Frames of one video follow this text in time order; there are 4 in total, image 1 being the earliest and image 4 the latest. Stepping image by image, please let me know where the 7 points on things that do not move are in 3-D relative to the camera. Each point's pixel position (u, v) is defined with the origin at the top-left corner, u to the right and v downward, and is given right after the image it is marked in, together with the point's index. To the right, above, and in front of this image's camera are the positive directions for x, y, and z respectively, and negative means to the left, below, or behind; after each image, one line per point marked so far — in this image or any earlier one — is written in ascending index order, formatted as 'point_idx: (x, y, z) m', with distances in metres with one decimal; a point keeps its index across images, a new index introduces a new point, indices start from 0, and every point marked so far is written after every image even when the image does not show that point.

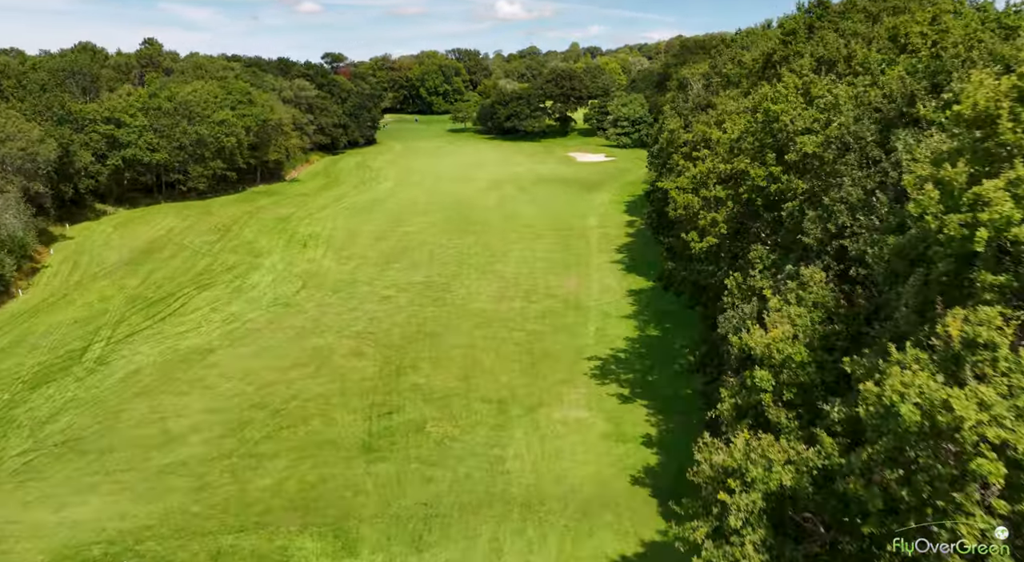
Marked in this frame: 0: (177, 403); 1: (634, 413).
0: (-10.1, -3.7, +18.6) m
1: (+3.5, -3.8, +17.9) m
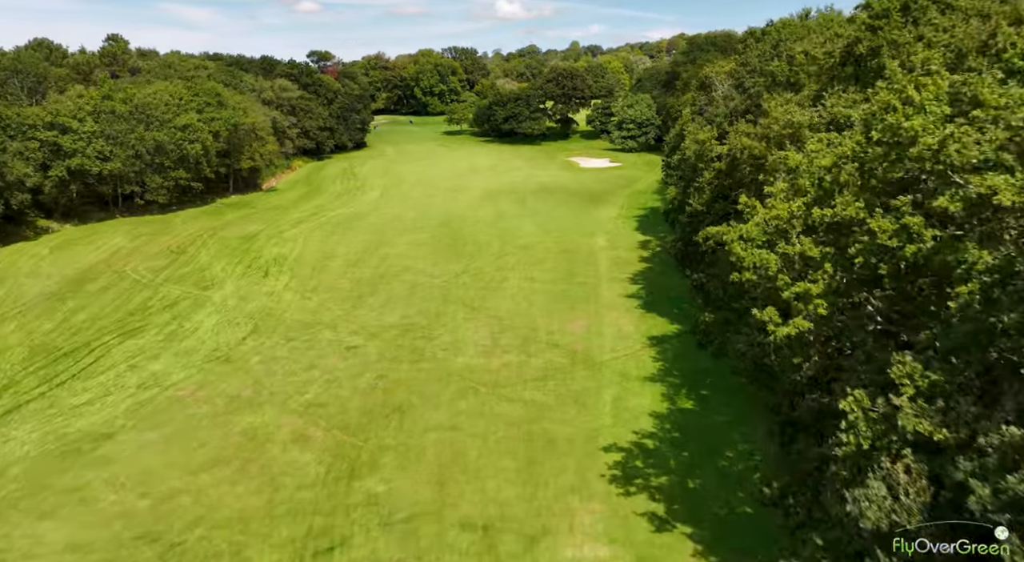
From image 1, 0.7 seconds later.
0: (-10.3, -5.4, +13.3) m
1: (+3.3, -5.5, +12.6) m
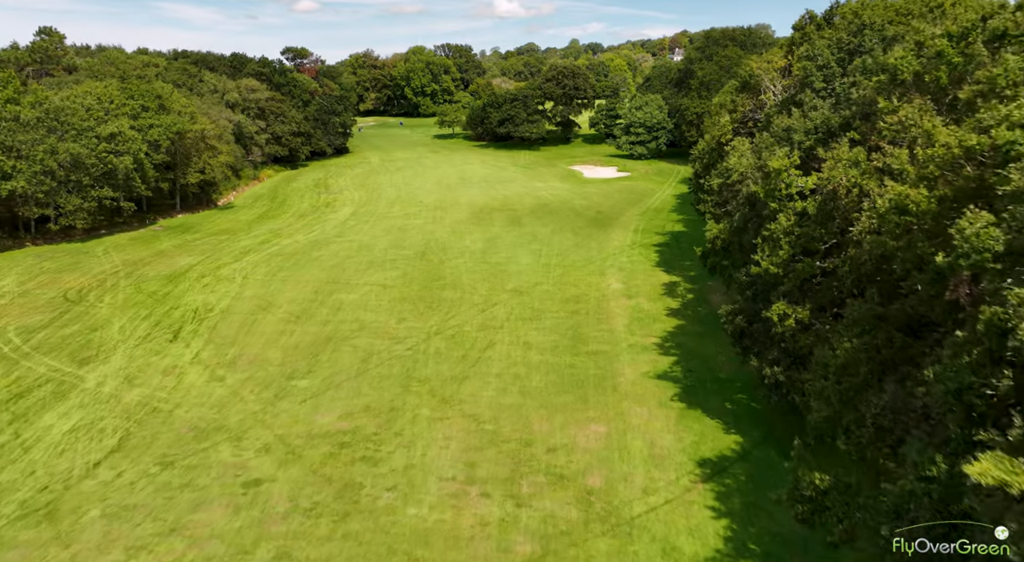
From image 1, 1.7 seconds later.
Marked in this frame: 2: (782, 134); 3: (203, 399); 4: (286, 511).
0: (-10.7, -7.9, +5.7) m
1: (+2.9, -8.0, +5.0) m
2: (+8.4, +4.6, +19.2) m
3: (-9.6, -3.7, +19.2) m
4: (-5.2, -5.3, +14.0) m
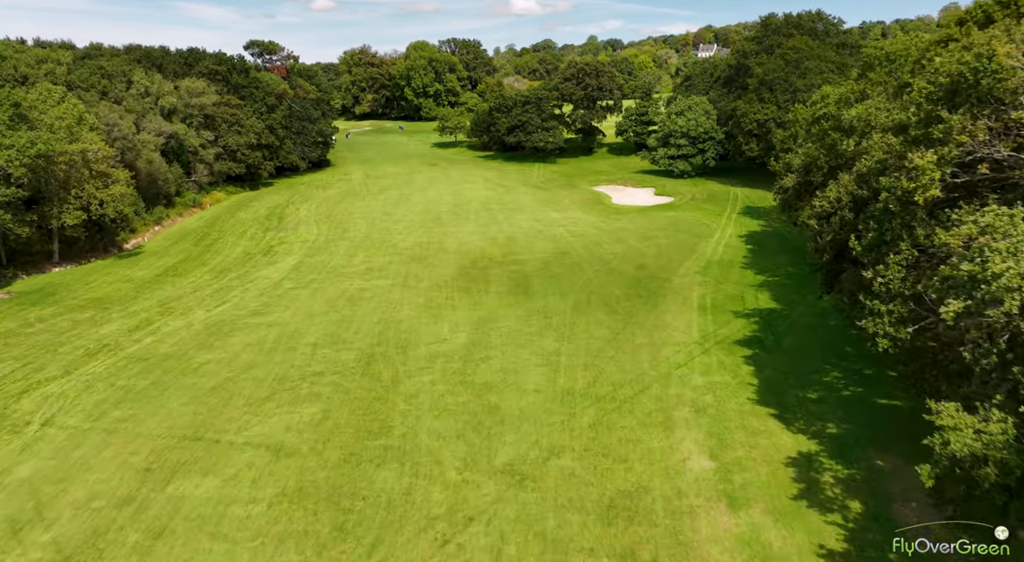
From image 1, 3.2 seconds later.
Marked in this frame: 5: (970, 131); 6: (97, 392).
0: (-11.5, -12.2, -7.4) m
1: (+2.1, -12.4, -8.5) m
2: (+8.0, +0.2, +5.6) m
3: (-10.0, -8.0, +6.1) m
4: (-5.7, -9.6, +0.8) m
5: (+10.3, +3.4, +14.0) m
6: (-13.2, -3.7, +19.5) m
